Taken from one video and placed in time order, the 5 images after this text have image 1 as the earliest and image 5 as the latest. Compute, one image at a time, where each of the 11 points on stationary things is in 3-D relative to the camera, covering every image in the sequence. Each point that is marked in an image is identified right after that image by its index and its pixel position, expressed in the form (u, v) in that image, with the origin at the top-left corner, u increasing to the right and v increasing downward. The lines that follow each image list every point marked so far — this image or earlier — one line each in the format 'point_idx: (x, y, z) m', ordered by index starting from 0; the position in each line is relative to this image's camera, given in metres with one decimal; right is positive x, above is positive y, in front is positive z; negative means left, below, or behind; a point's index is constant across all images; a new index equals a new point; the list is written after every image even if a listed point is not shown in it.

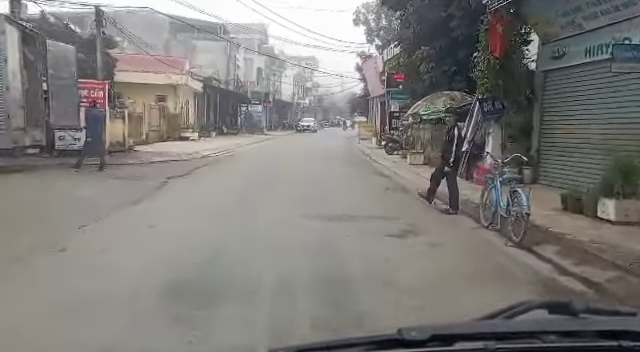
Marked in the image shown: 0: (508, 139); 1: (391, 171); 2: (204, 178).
0: (+5.0, +1.0, +13.8) m
1: (+2.6, +0.2, +19.6) m
2: (-3.6, +0.1, +16.8) m
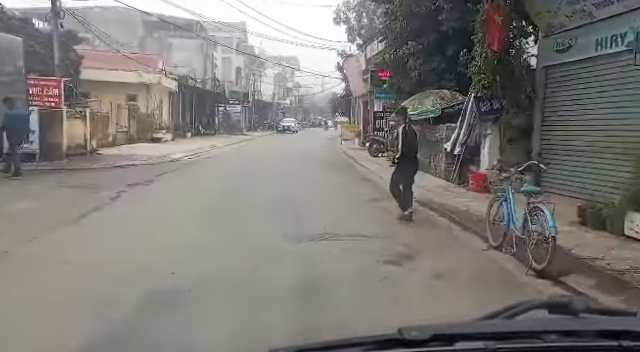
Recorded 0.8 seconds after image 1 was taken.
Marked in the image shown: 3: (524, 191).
0: (+4.5, +0.8, +12.6) m
1: (+1.9, +0.1, +18.3) m
2: (-4.2, -0.1, +15.2) m
3: (+2.4, -0.2, +6.3) m
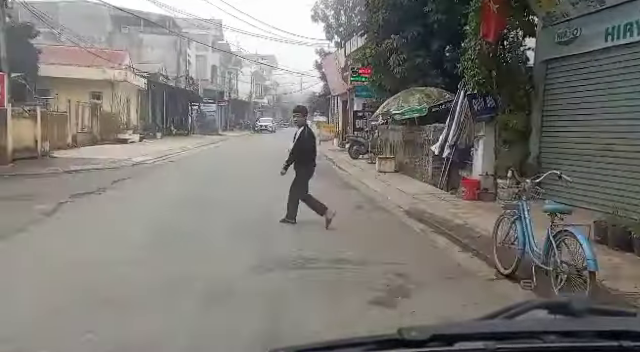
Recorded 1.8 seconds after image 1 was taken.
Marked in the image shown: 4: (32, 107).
0: (+4.0, +0.7, +11.4) m
1: (+1.1, -0.1, +17.0) m
2: (-4.8, -0.3, +13.7) m
3: (+2.2, -0.3, +5.0) m
4: (-9.5, +2.3, +17.4) m
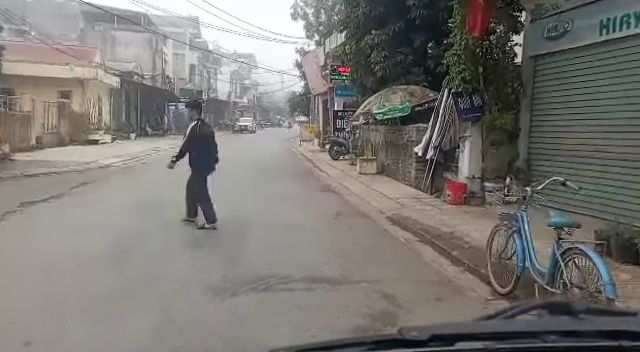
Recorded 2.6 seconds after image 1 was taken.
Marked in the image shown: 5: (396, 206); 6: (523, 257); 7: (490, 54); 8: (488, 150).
0: (+3.5, +0.6, +10.8) m
1: (+0.5, -0.1, +16.3) m
2: (-5.3, -0.4, +12.8) m
3: (+1.9, -0.4, +4.3) m
4: (-10.2, +2.1, +16.4) m
5: (+1.6, -0.6, +11.1) m
6: (+1.9, -0.8, +5.0) m
7: (+3.4, +2.4, +10.4) m
8: (+3.5, +0.5, +10.9) m
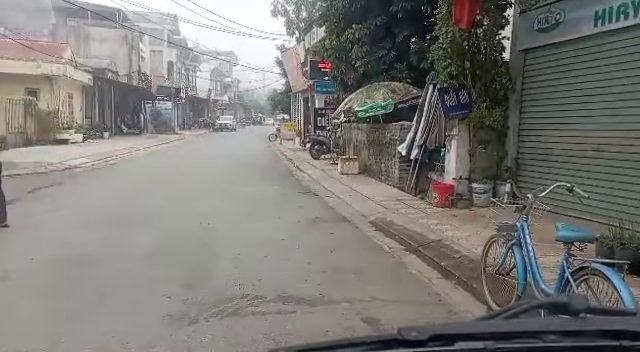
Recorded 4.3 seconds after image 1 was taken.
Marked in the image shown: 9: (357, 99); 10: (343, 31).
0: (+3.1, +0.6, +10.3) m
1: (-0.1, -0.1, +15.6) m
2: (-5.8, -0.4, +11.9) m
3: (+1.7, -0.4, +3.7) m
4: (-10.8, +2.1, +15.3) m
5: (+1.2, -0.6, +10.5) m
6: (+1.7, -0.8, +4.4) m
7: (+2.9, +2.4, +9.8) m
8: (+3.0, +0.5, +10.4) m
9: (+1.0, +2.1, +14.4) m
10: (+0.7, +4.3, +15.5) m
